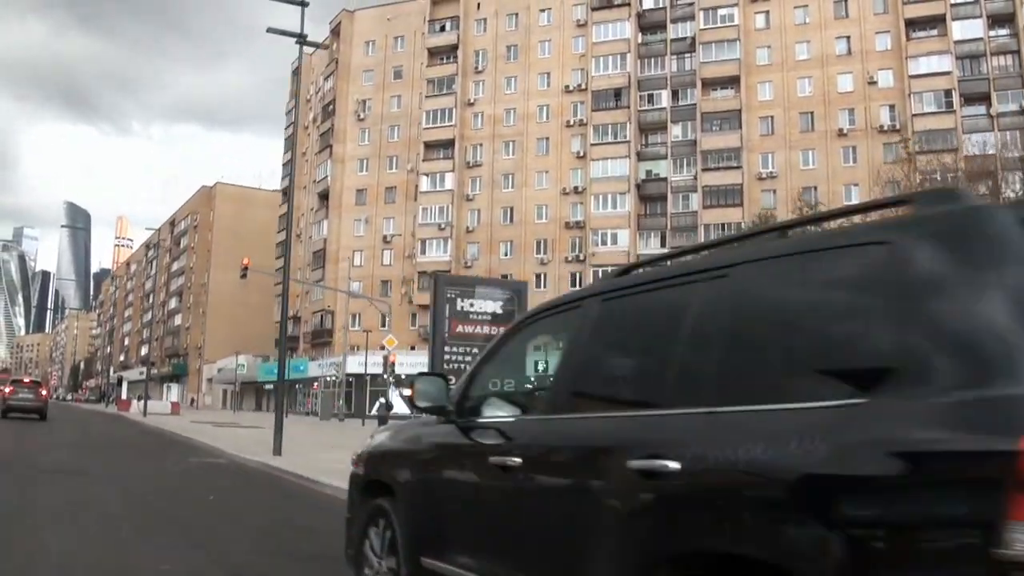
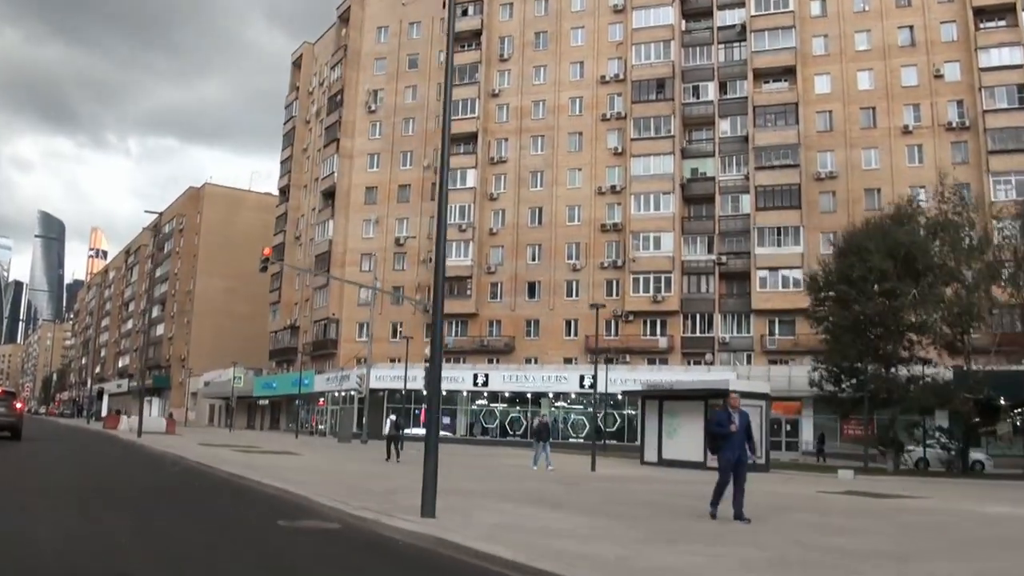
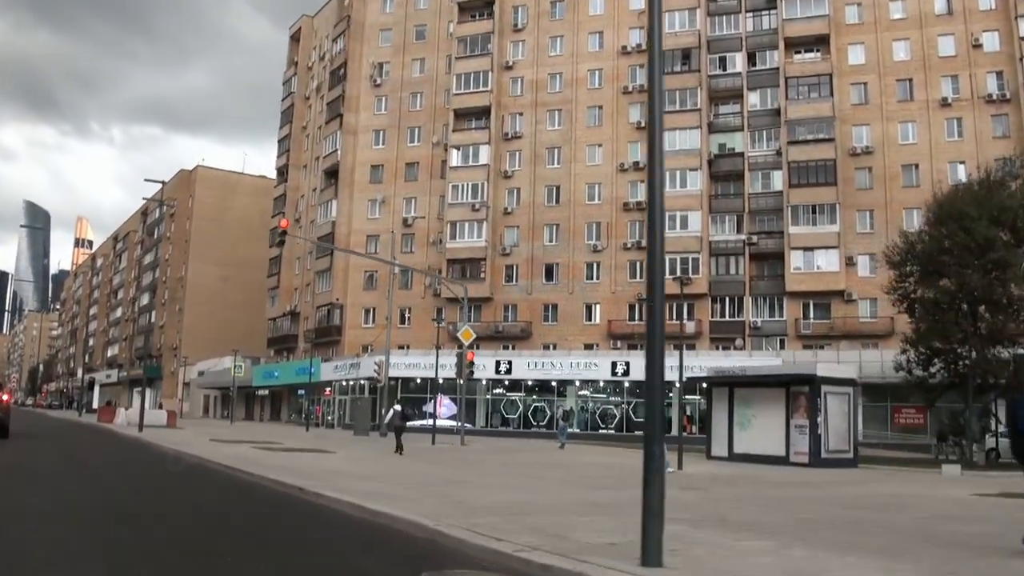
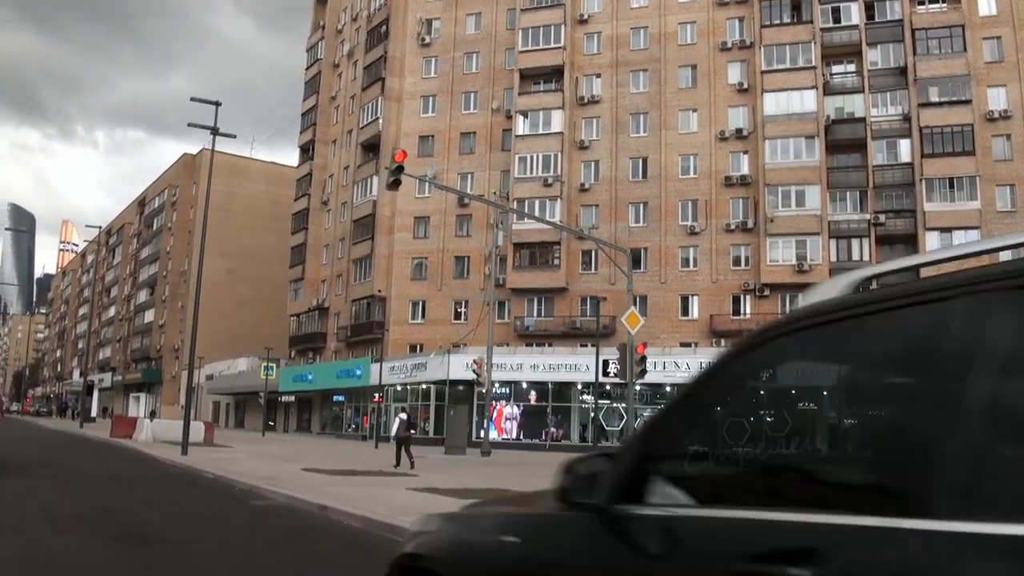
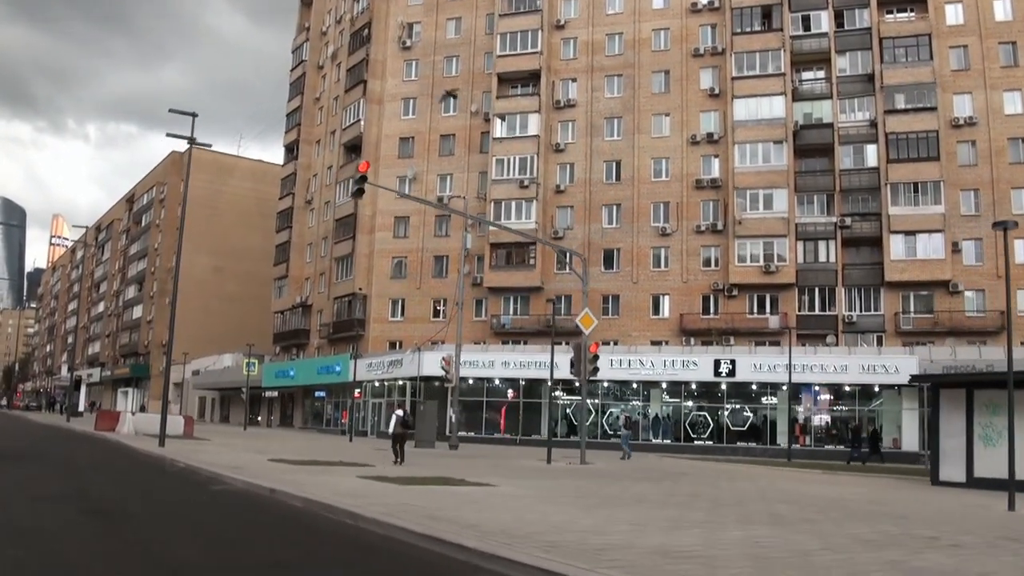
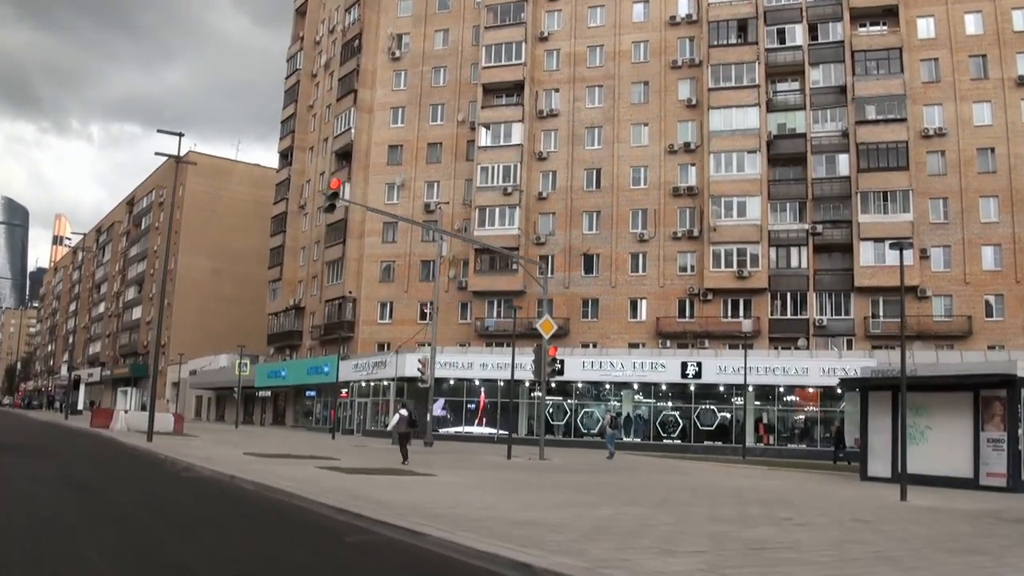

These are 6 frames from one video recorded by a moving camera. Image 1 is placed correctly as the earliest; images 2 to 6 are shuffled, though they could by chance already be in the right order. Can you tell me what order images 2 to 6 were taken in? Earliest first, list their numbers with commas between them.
2, 3, 6, 5, 4
